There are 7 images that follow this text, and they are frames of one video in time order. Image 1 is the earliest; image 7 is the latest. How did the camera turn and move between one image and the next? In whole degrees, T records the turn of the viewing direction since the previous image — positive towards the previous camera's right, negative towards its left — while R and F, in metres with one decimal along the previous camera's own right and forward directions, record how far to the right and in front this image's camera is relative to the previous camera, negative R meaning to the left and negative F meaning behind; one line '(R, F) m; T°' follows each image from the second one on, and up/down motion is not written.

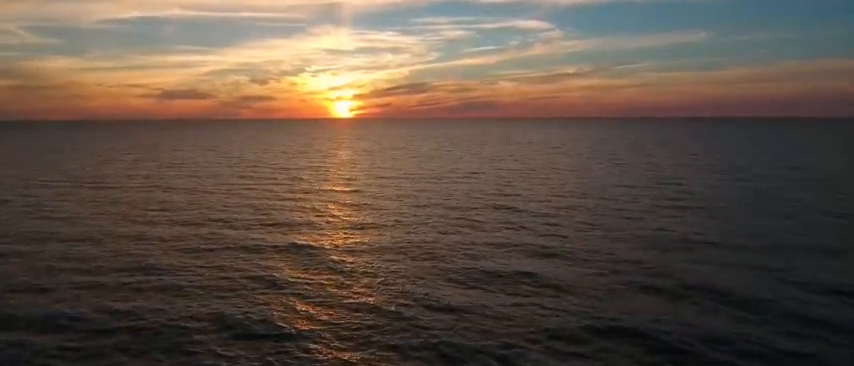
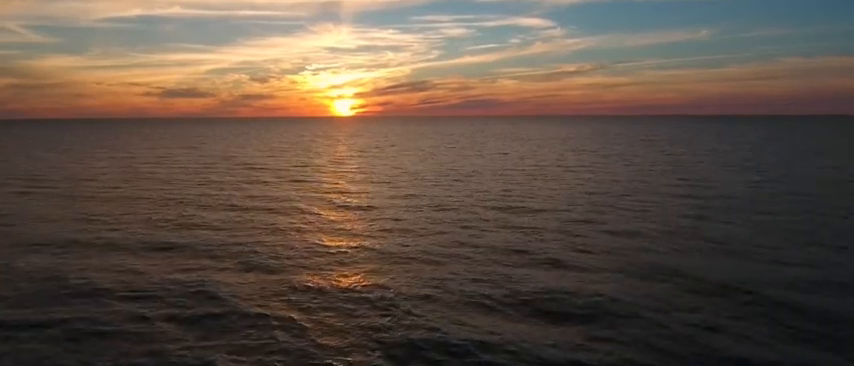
(+0.5, +3.7) m; 0°
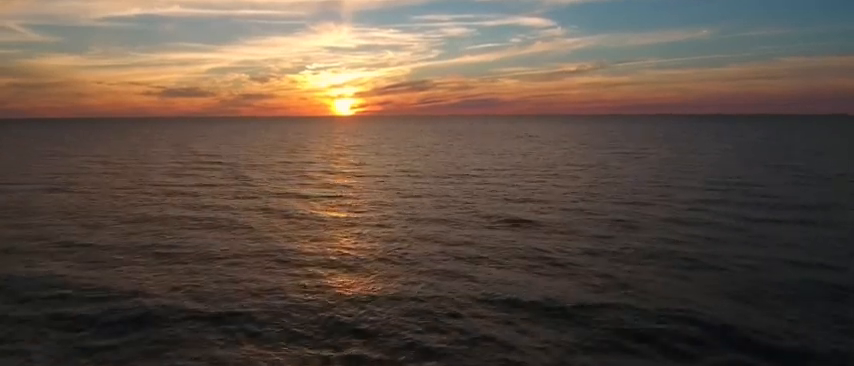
(+0.5, +0.9) m; 0°
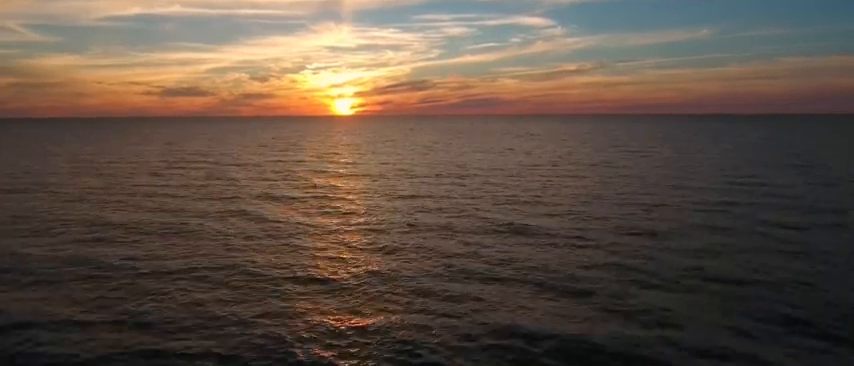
(0.0, +2.0) m; 0°
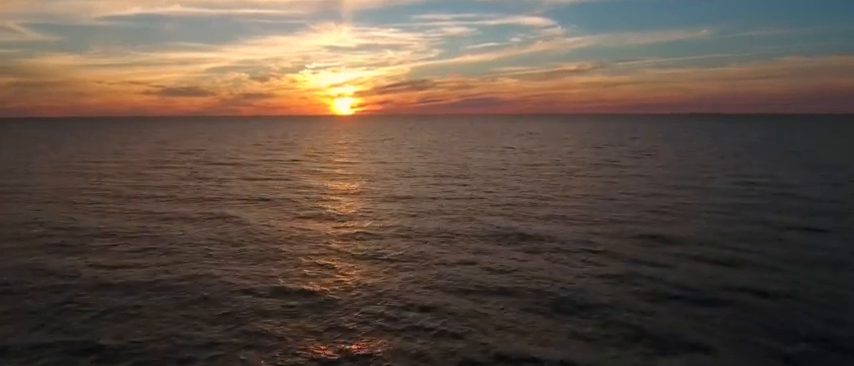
(-3.0, -5.2) m; 0°
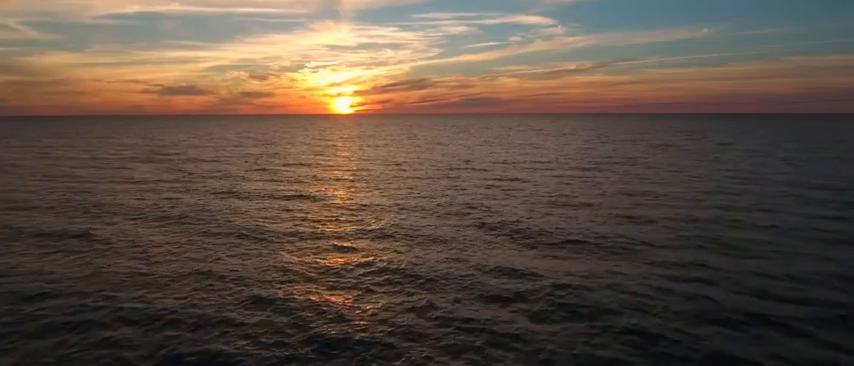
(+0.2, +1.3) m; 0°
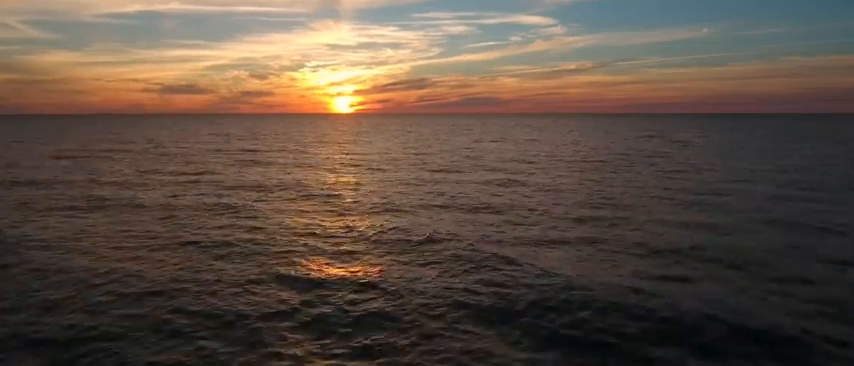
(+0.1, +2.7) m; 0°
